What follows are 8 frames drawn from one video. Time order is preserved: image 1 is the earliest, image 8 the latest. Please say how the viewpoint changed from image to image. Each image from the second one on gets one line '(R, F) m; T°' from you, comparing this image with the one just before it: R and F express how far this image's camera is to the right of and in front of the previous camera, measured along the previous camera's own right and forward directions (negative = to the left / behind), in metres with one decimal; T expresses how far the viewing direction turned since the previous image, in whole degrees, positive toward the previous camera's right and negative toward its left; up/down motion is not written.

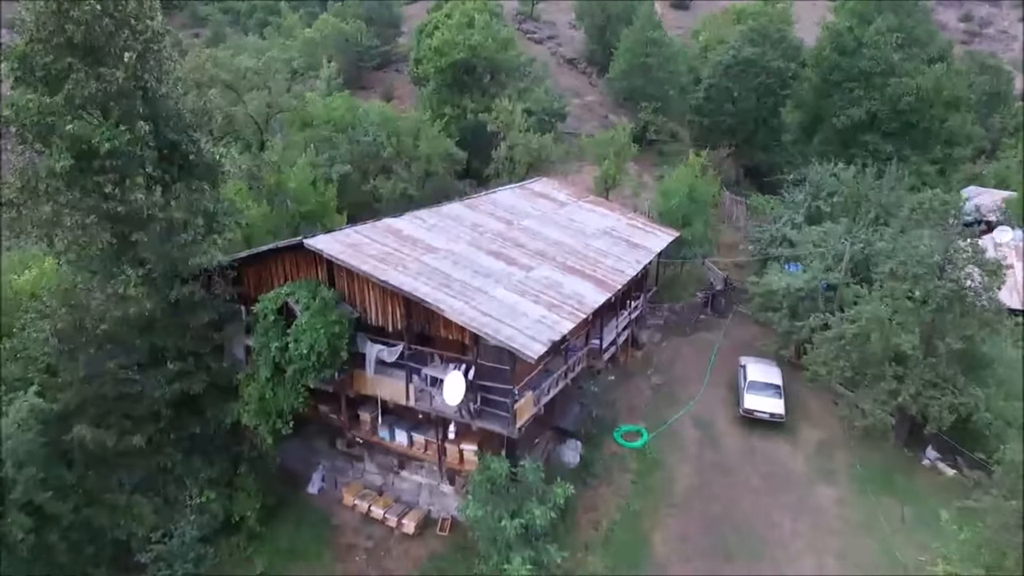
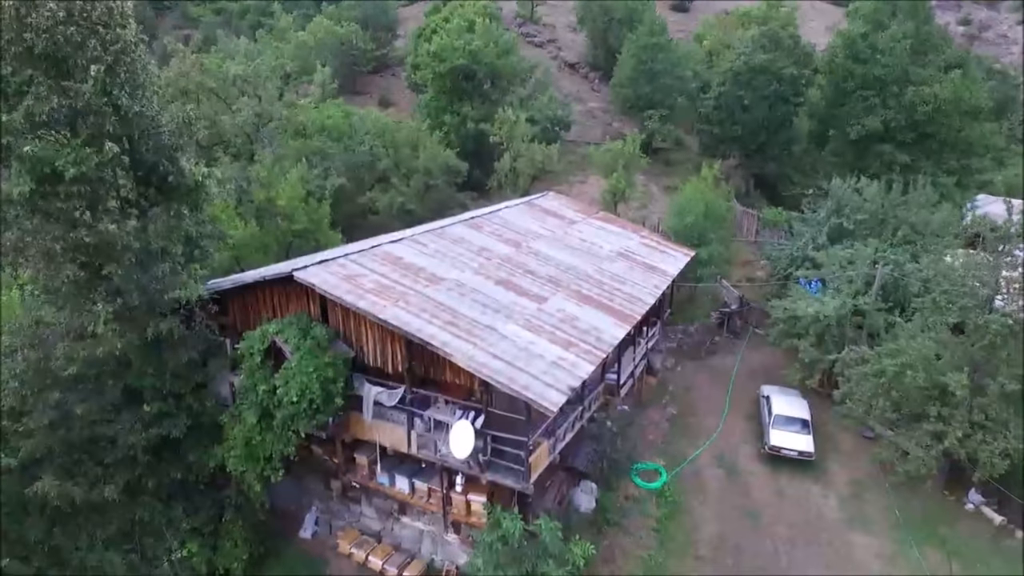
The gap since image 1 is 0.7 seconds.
(-0.4, +1.6) m; 0°
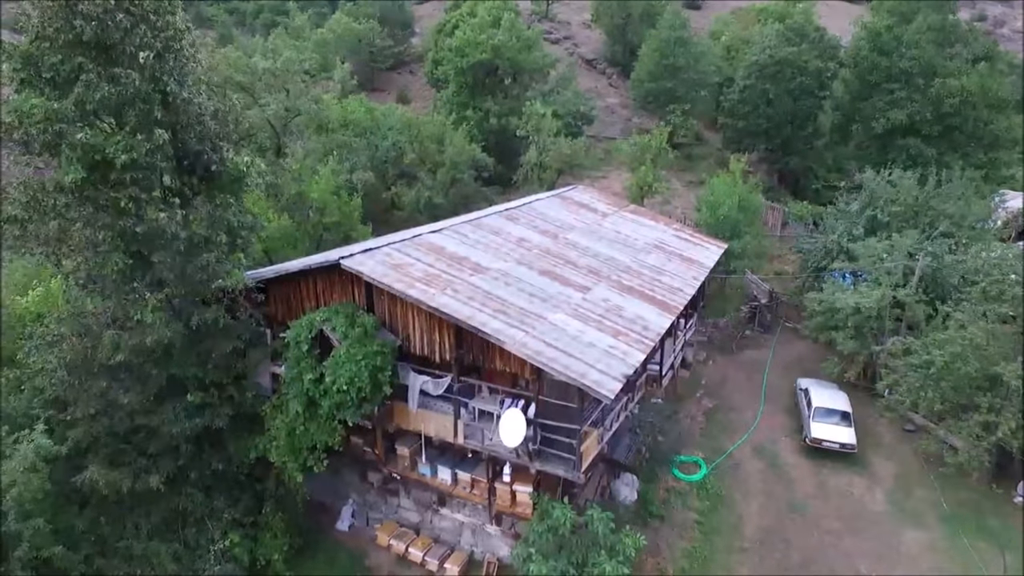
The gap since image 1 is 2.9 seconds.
(-0.9, +0.1) m; -1°
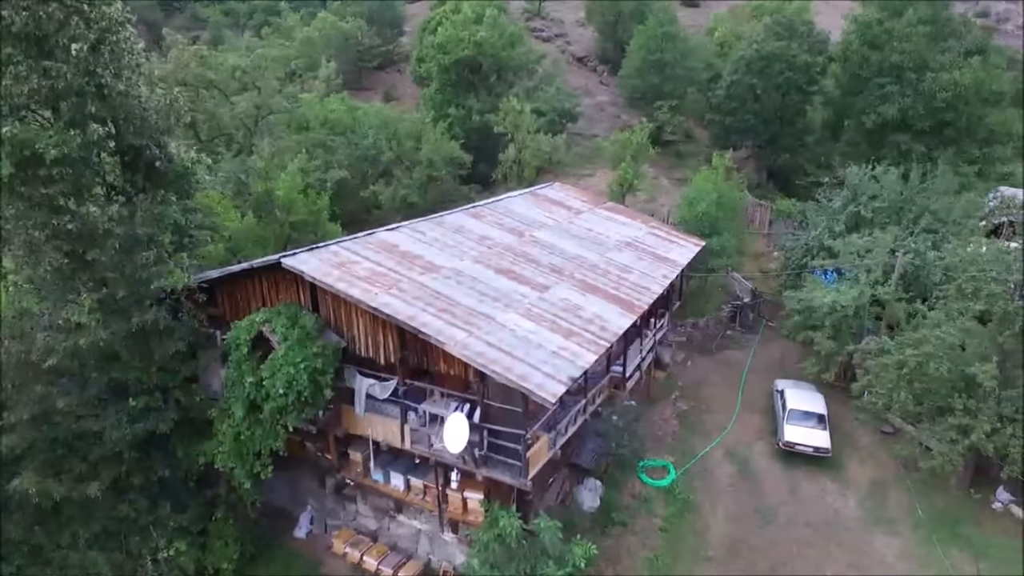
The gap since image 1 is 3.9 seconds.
(+1.3, +0.6) m; -1°
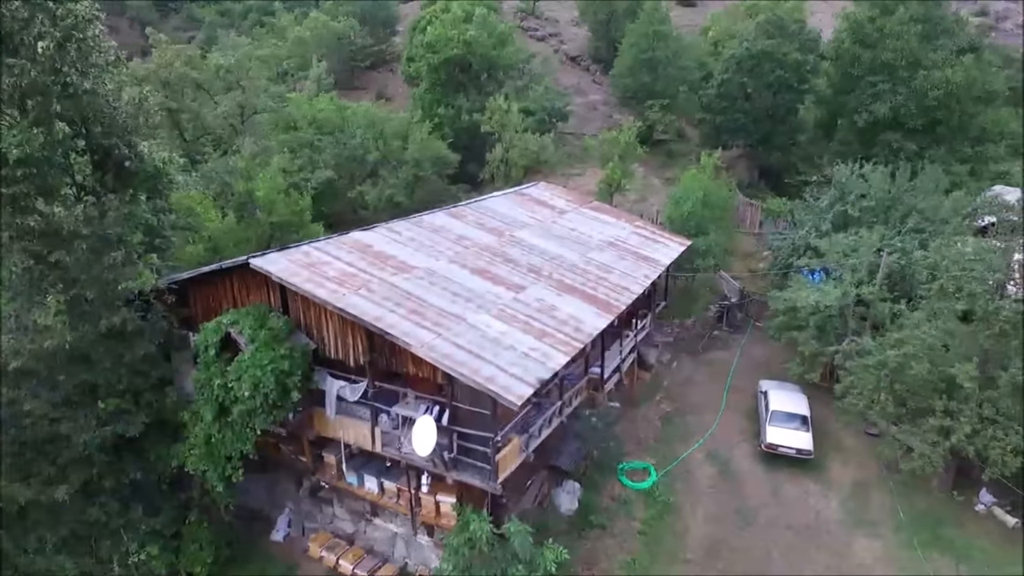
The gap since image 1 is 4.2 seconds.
(+0.6, +0.2) m; 0°
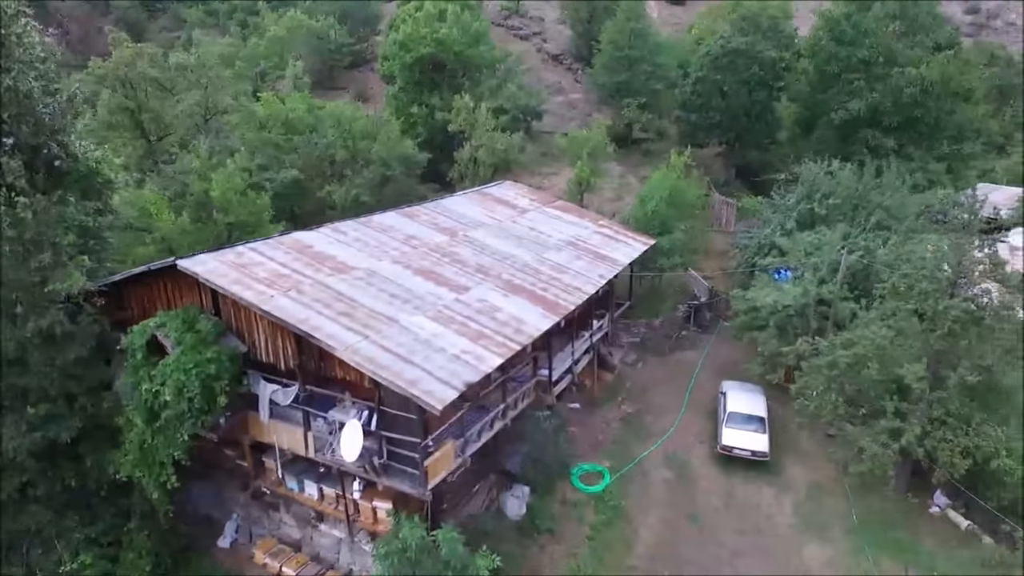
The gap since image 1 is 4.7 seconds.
(+1.4, +0.3) m; 0°
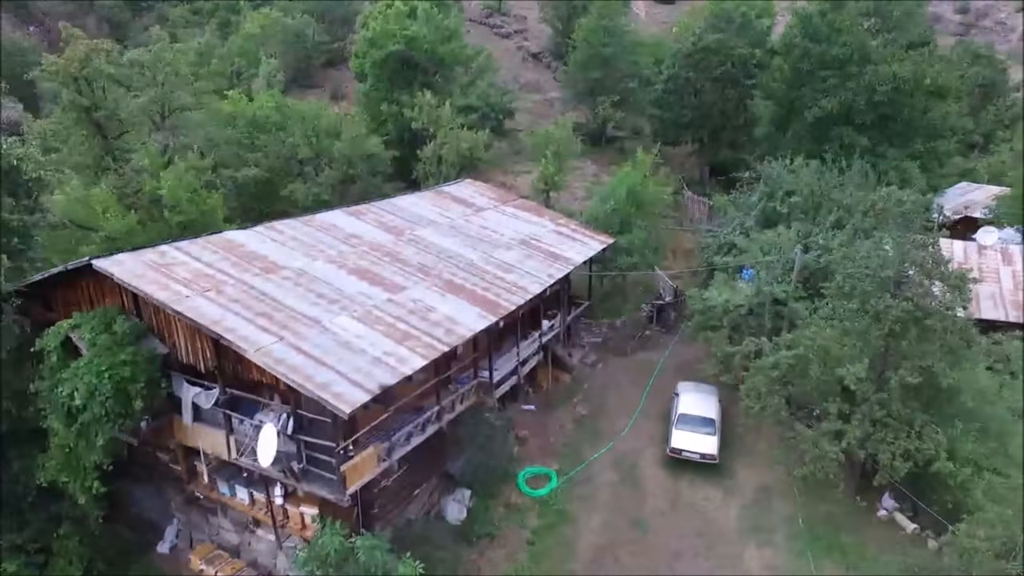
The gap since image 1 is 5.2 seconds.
(+1.5, +0.3) m; 0°
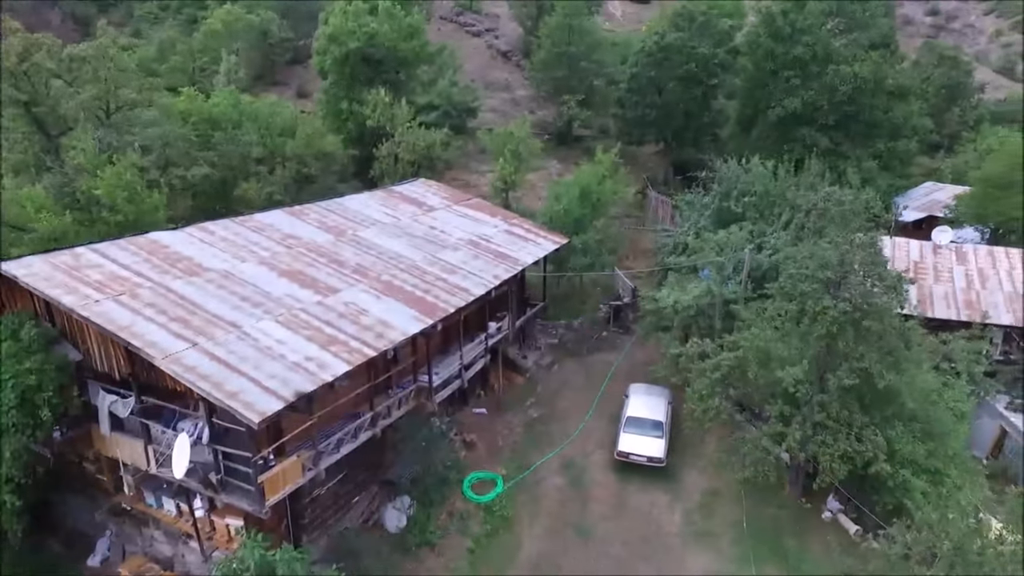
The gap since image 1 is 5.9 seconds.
(+1.1, +0.4) m; +2°
